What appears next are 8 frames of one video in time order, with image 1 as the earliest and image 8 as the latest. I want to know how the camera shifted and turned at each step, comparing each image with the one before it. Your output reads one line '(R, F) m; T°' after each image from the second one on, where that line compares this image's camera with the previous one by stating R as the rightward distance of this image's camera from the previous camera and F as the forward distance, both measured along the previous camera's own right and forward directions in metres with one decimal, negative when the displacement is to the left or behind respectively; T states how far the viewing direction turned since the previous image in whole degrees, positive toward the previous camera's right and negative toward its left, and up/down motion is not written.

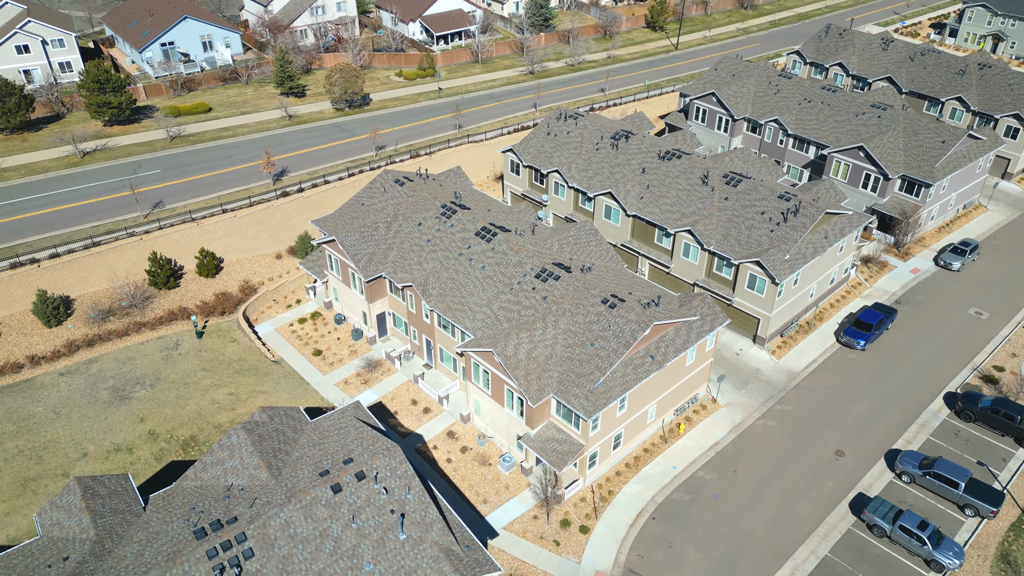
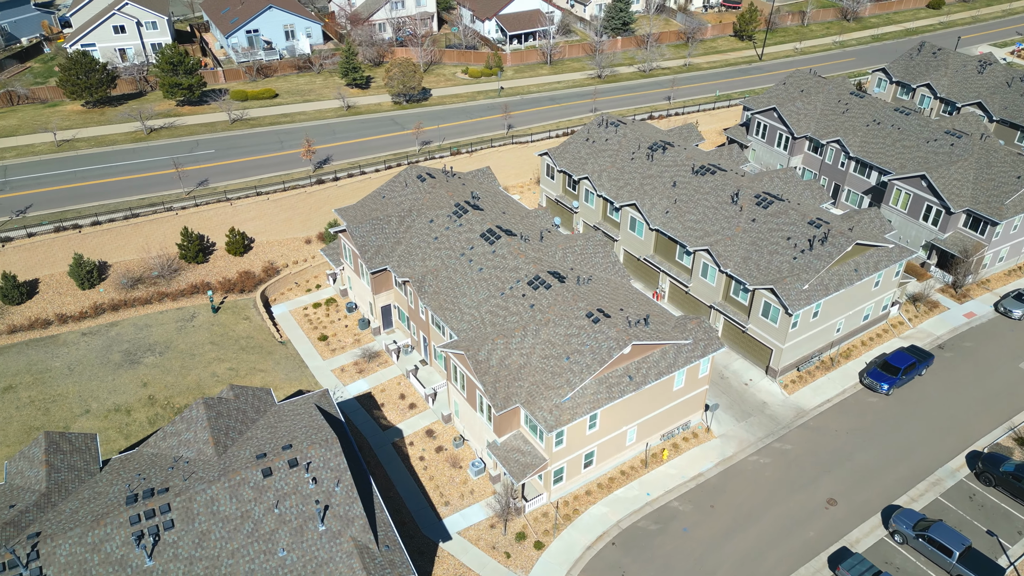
(+4.9, +0.7) m; -8°
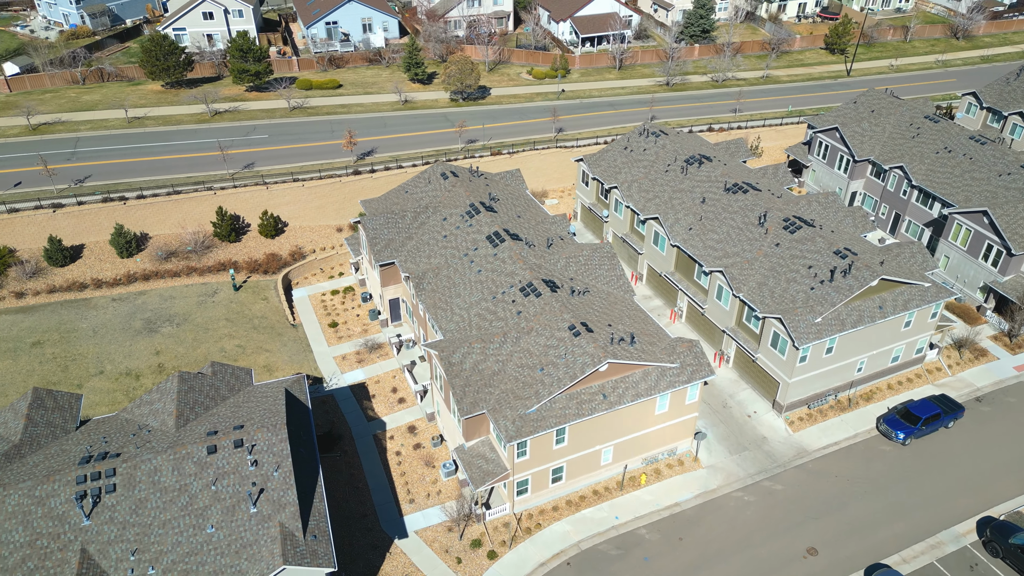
(+4.8, +0.7) m; -8°
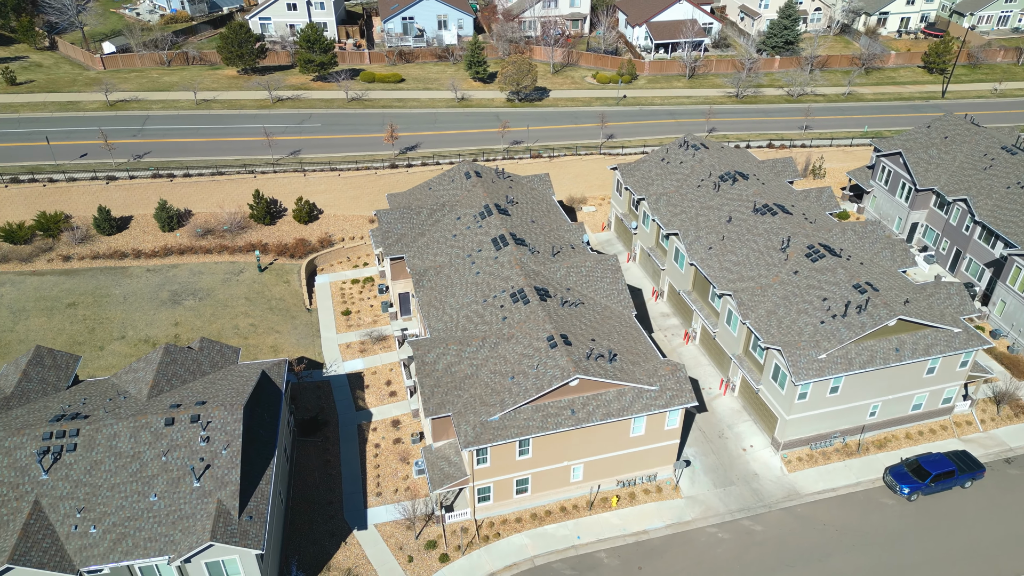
(+4.7, +0.7) m; -7°
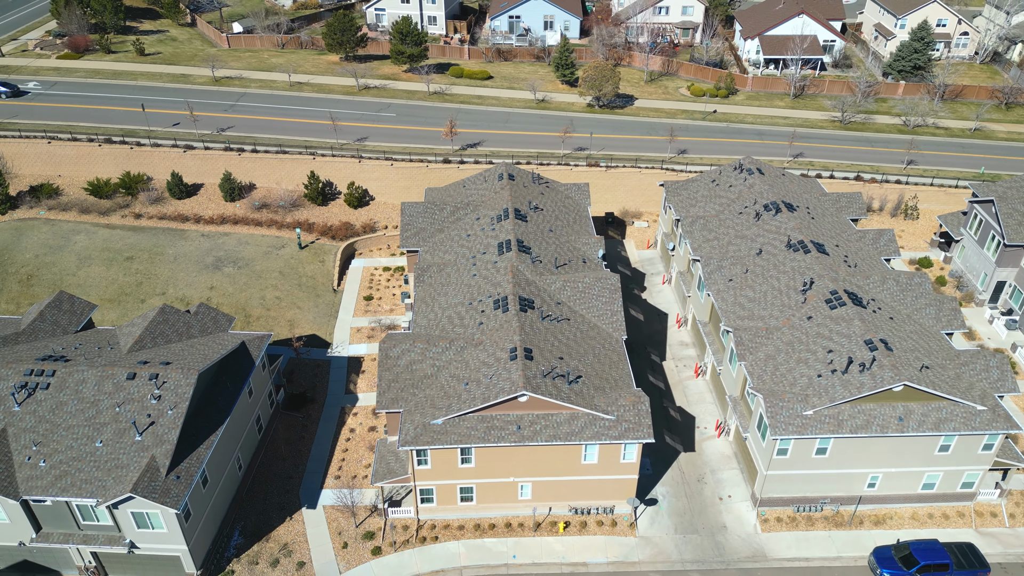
(+6.8, +1.1) m; -11°
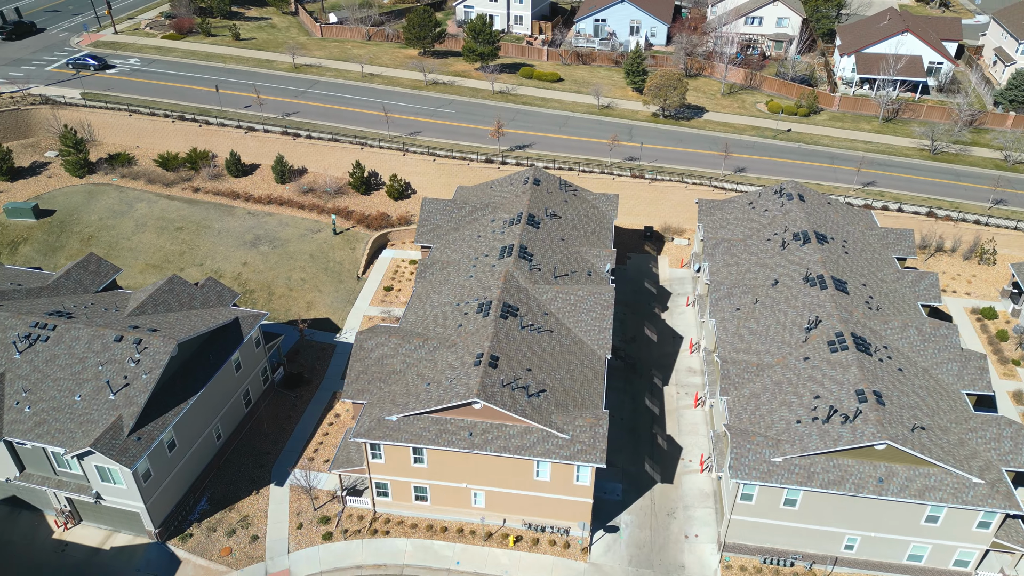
(+5.5, +0.8) m; -9°
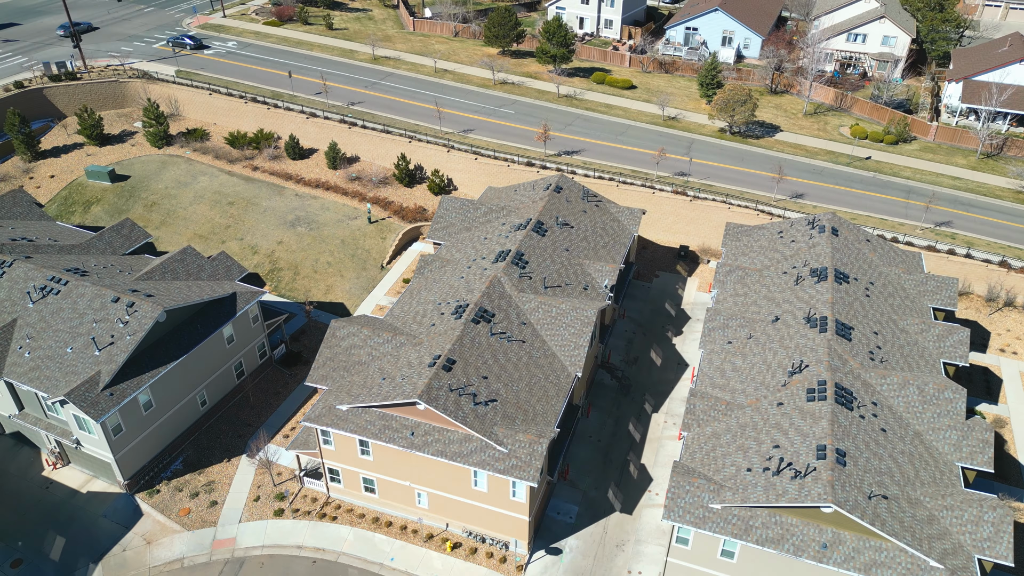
(+6.1, +0.9) m; -9°
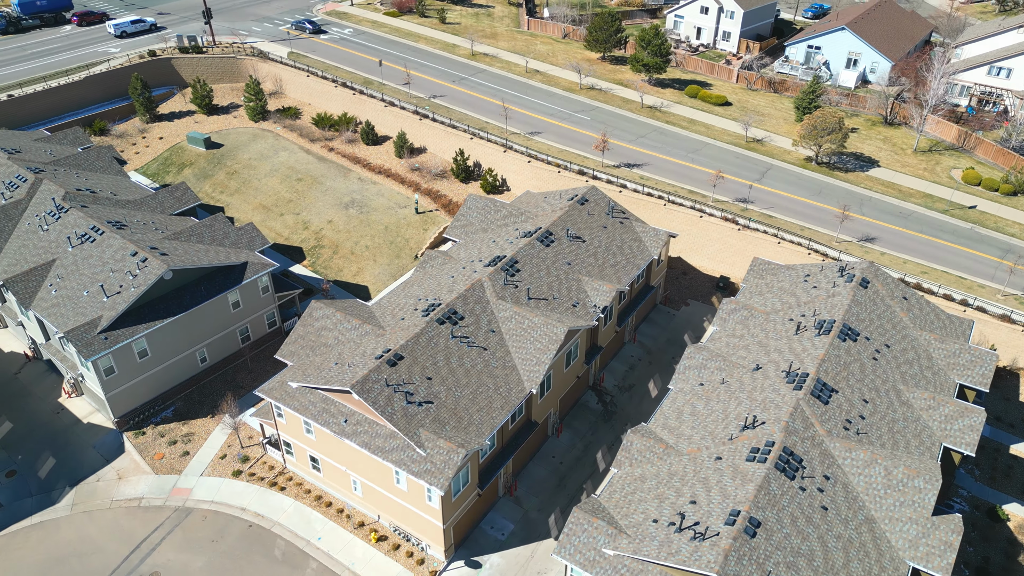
(+7.5, +1.2) m; -12°
